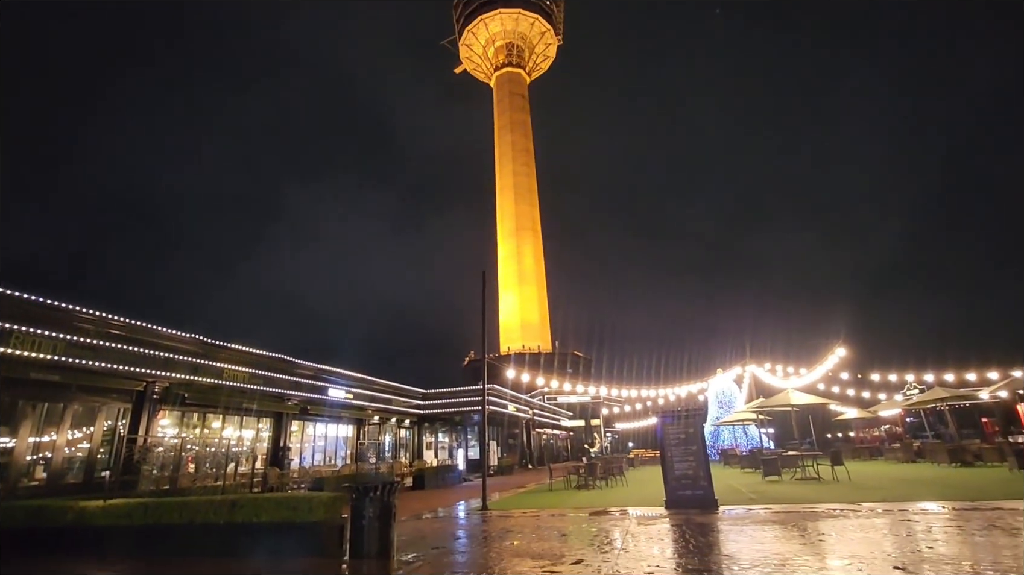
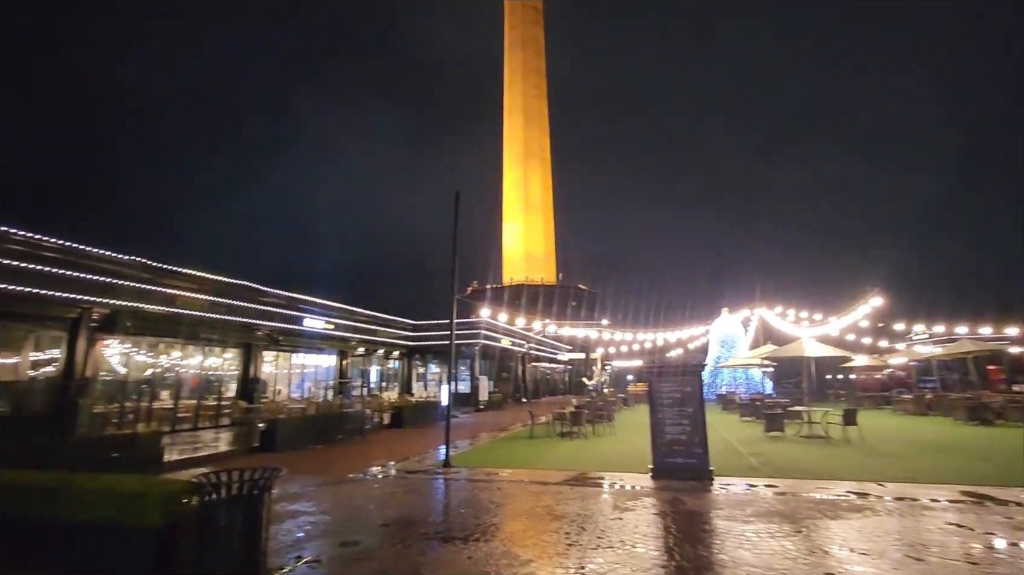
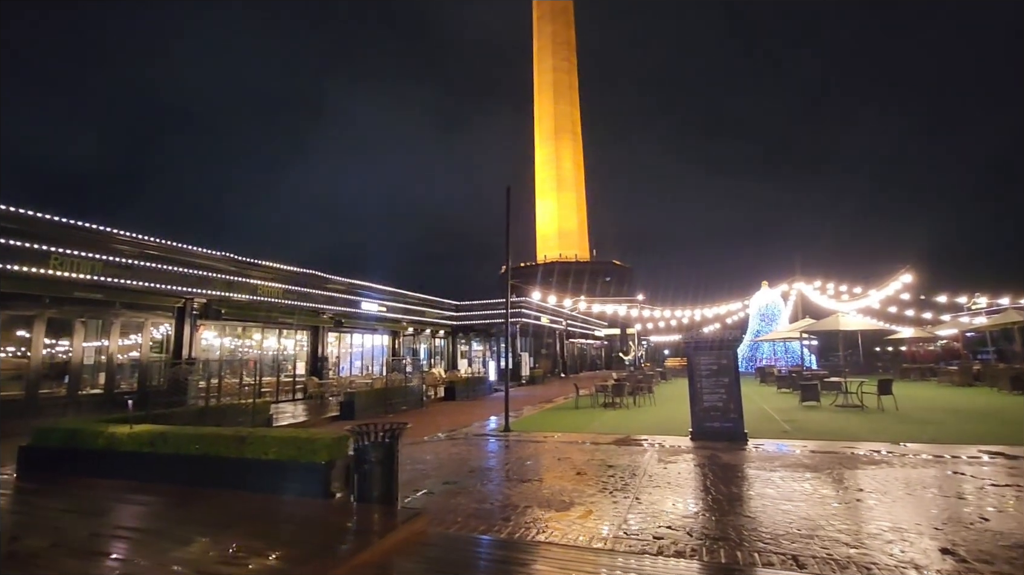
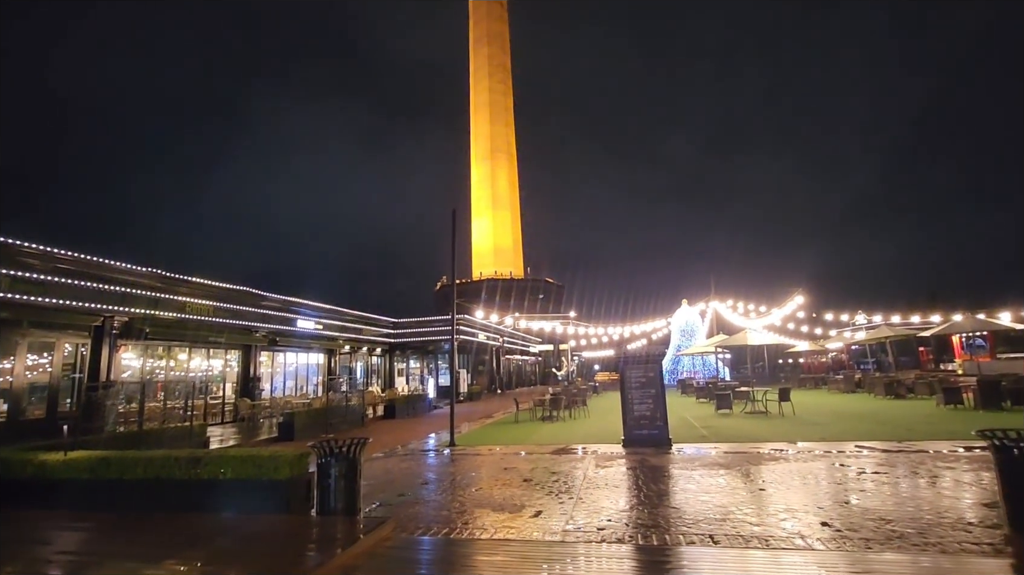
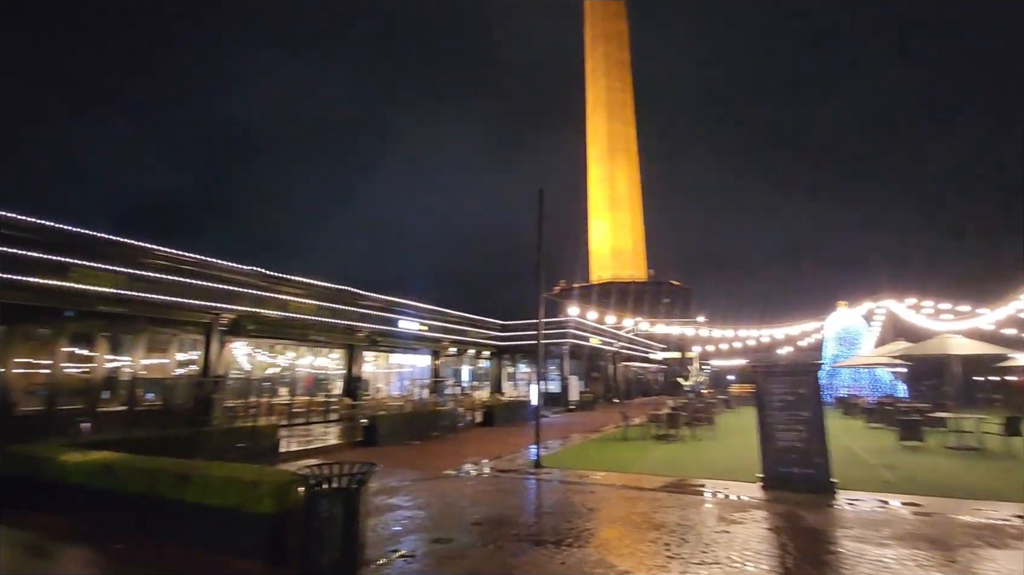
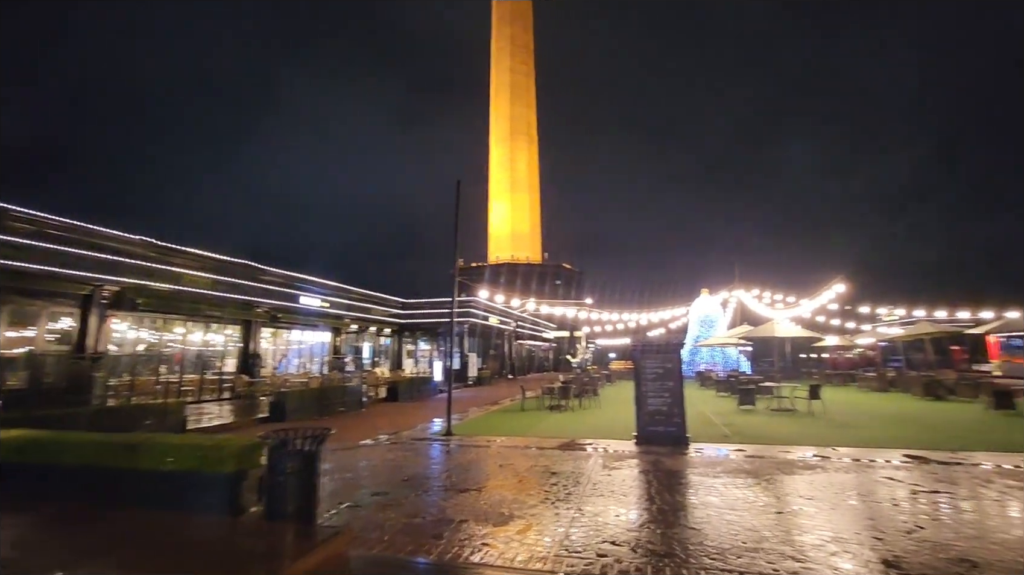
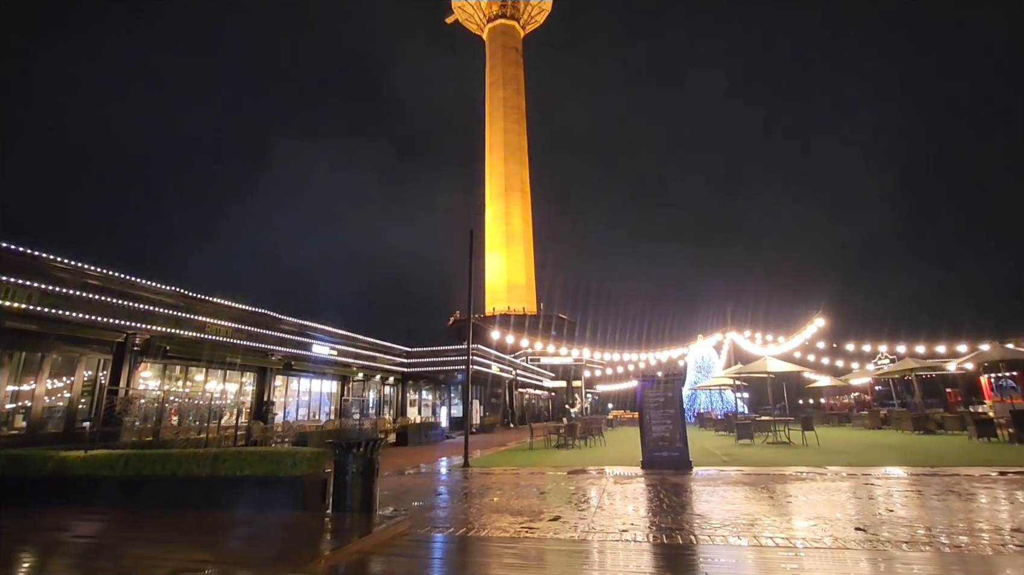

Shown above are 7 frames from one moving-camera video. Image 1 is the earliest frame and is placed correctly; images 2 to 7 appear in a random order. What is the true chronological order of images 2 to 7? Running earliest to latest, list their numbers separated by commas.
7, 4, 3, 6, 2, 5
